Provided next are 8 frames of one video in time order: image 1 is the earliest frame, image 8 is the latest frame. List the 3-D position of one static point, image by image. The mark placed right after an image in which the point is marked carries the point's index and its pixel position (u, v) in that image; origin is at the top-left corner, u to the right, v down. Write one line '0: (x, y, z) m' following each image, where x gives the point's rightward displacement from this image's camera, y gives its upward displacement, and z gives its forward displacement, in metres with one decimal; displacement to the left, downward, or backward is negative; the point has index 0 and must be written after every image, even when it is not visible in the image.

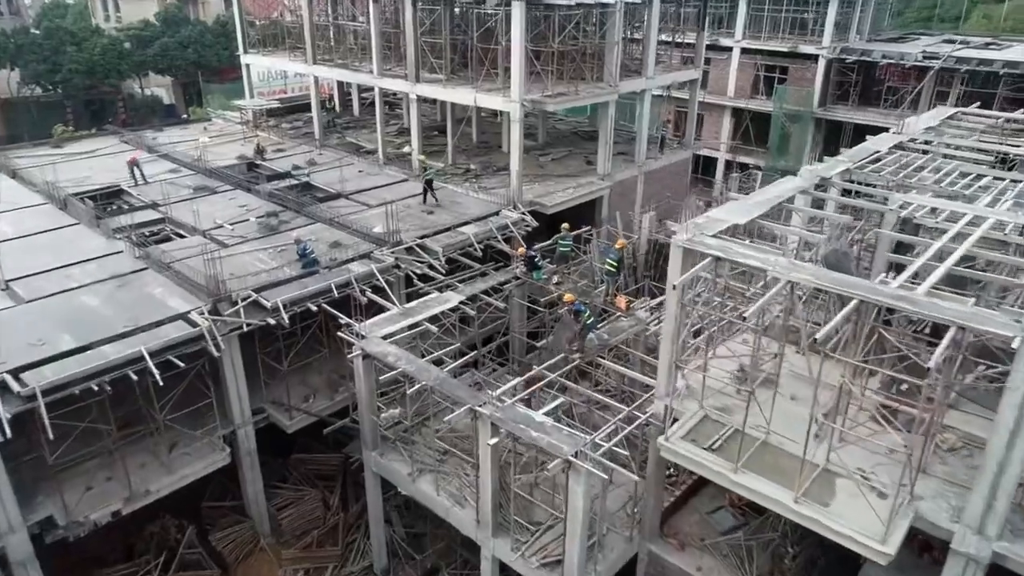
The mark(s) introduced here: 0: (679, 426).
0: (+2.9, -2.4, +12.2) m
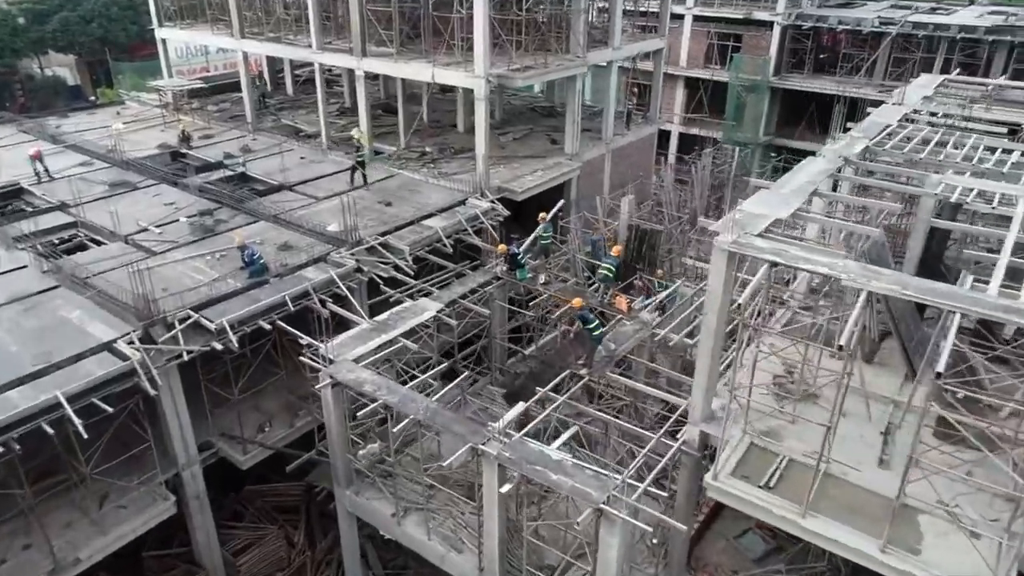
0: (+3.2, -2.5, +10.4) m
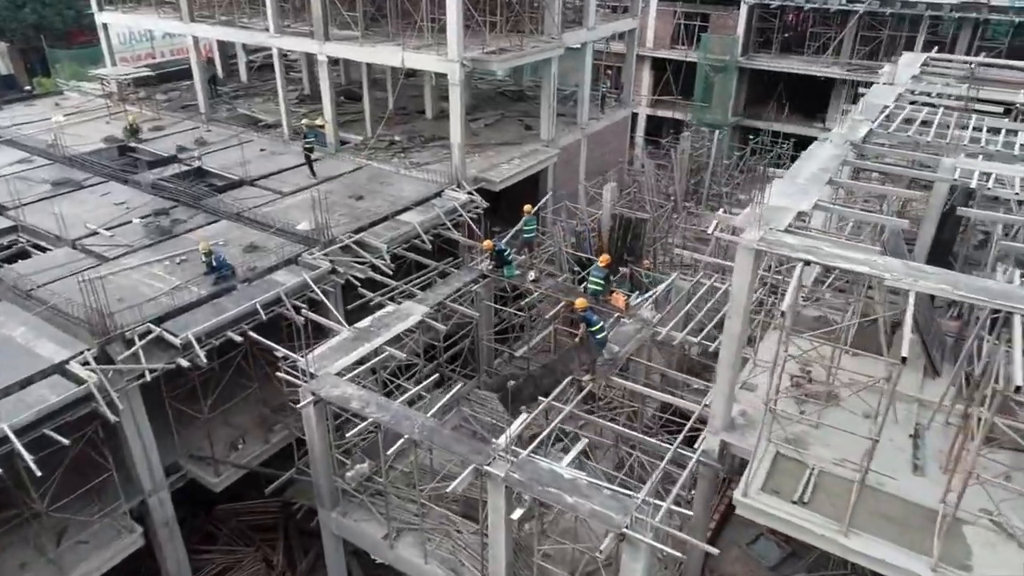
0: (+3.3, -2.5, +9.7) m
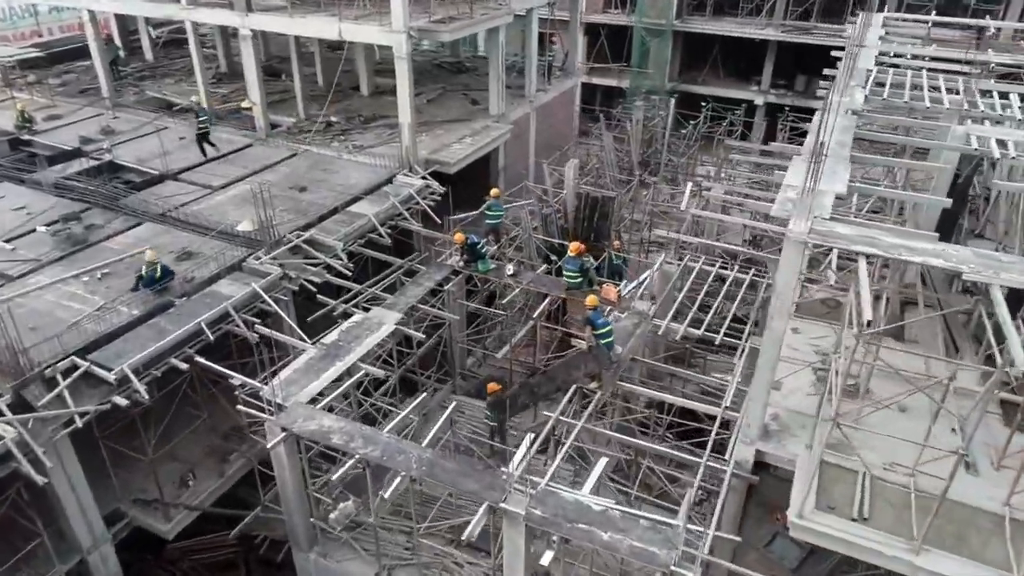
0: (+3.6, -2.5, +8.7) m
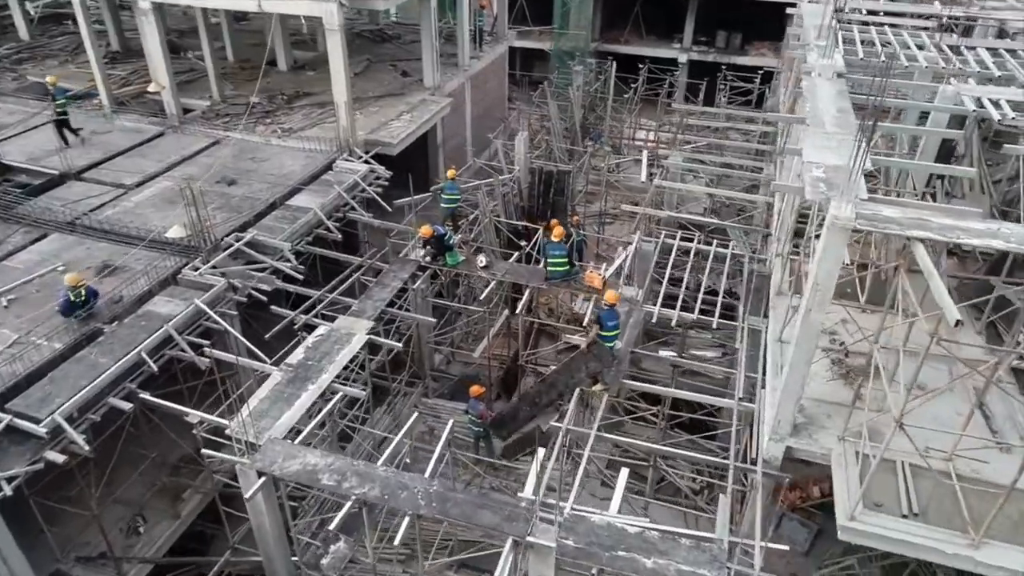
0: (+3.9, -2.3, +8.2) m
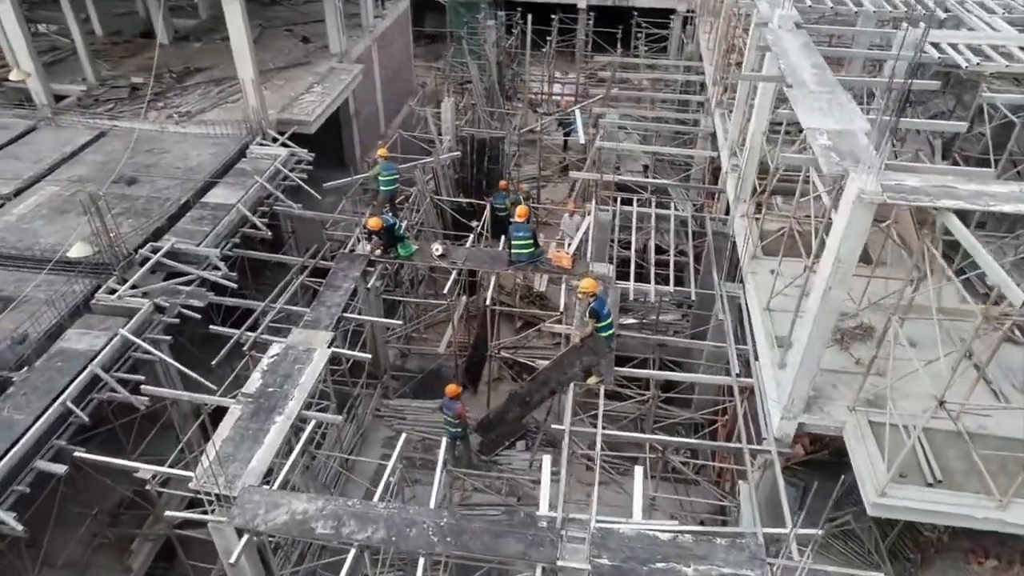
0: (+4.1, -2.0, +8.1) m
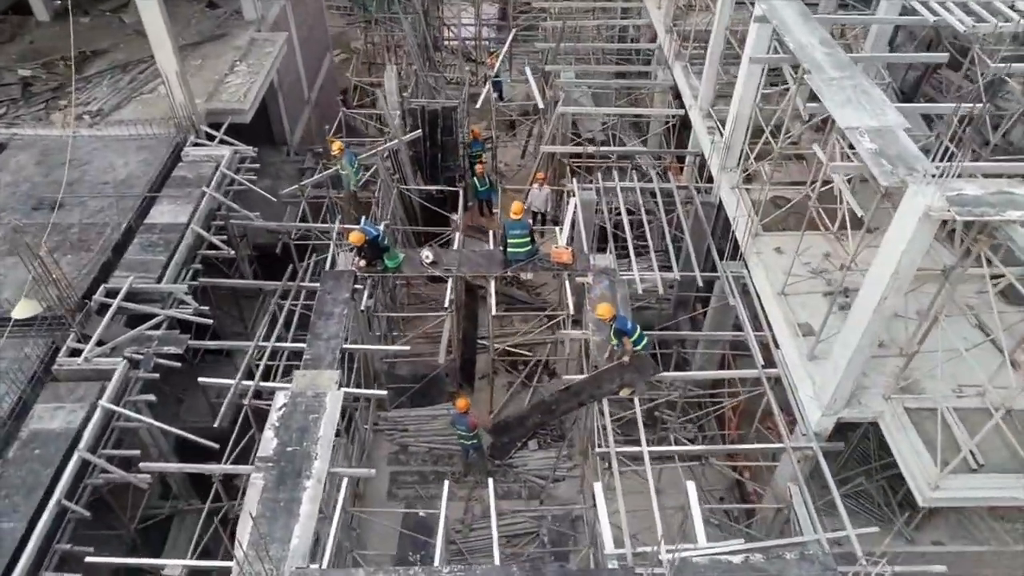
0: (+4.7, -1.9, +8.3) m
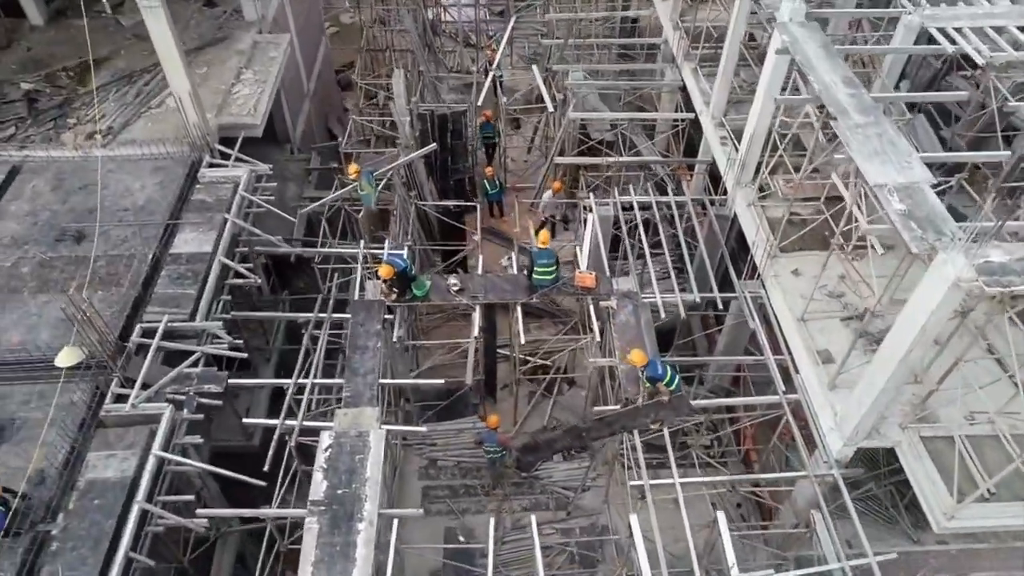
0: (+5.2, -2.4, +8.8) m
